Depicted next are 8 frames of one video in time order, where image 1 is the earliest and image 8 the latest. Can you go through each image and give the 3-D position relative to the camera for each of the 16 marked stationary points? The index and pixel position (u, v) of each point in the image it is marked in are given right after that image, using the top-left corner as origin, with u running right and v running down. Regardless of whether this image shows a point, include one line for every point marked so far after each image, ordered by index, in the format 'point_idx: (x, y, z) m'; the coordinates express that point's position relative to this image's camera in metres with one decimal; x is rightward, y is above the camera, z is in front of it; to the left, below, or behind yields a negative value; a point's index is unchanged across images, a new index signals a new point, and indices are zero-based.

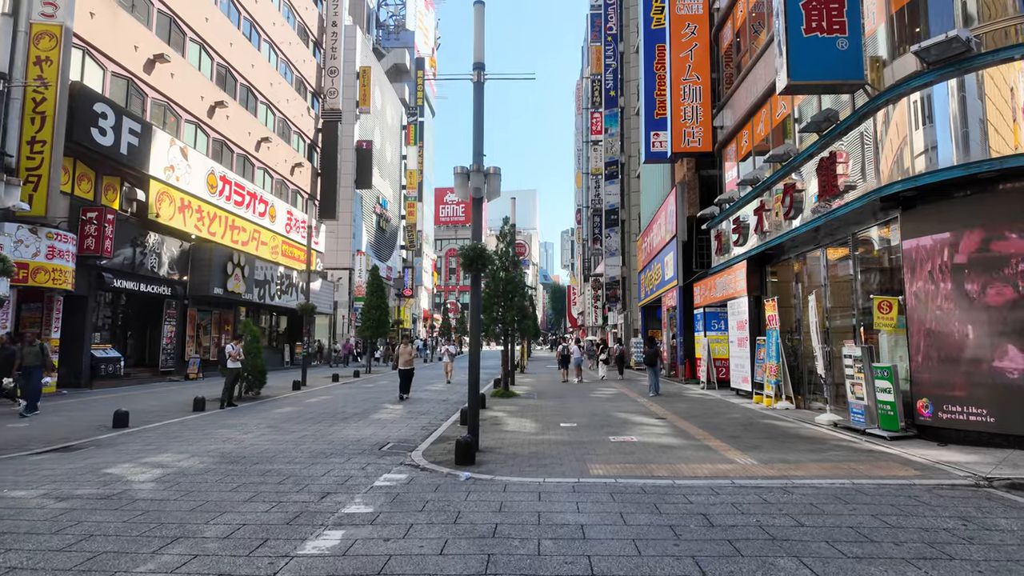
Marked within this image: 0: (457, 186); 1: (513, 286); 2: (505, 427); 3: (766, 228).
0: (-0.8, +1.6, +9.1) m
1: (0.0, +0.1, +19.0) m
2: (-0.1, -2.6, +11.2) m
3: (+6.2, +1.5, +14.5) m
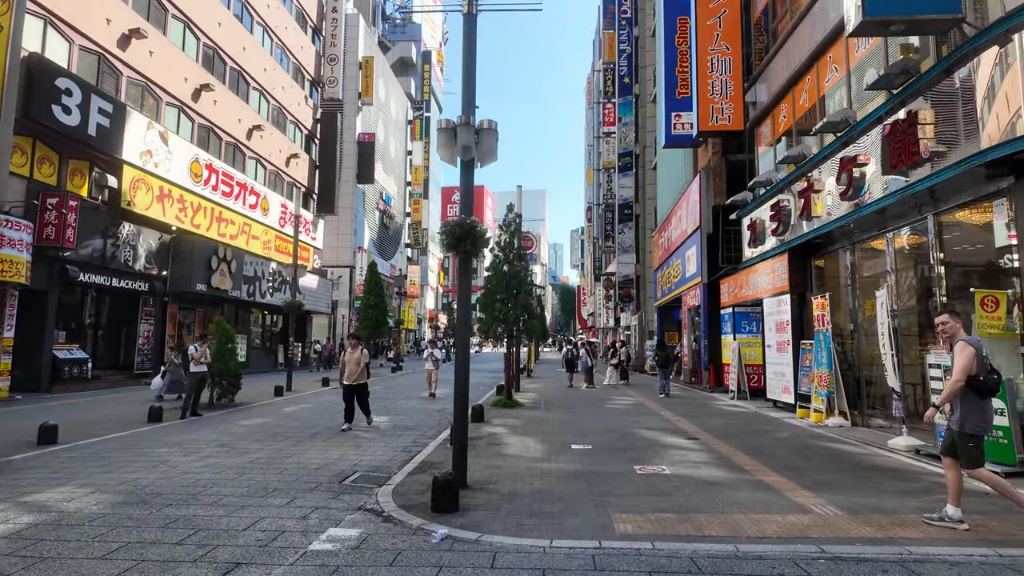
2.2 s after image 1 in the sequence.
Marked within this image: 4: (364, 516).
0: (-0.8, +1.7, +7.1) m
1: (+0.1, +0.2, +17.0) m
2: (-0.1, -2.5, +9.2) m
3: (+6.3, +1.6, +12.4) m
4: (-1.4, -2.2, +5.8) m
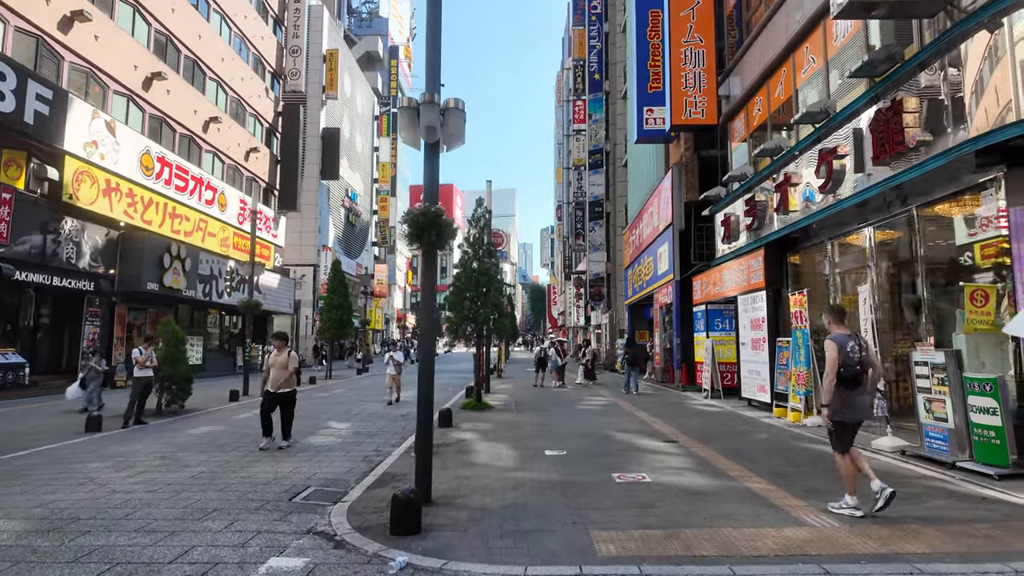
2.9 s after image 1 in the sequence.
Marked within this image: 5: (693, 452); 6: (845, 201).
0: (-1.2, +1.8, +6.5) m
1: (-0.7, +0.3, +16.4) m
2: (-0.5, -2.4, +8.6) m
3: (+5.7, +1.7, +12.1) m
4: (-1.7, -2.2, +5.1) m
5: (+2.6, -2.4, +8.5) m
6: (+5.6, +1.5, +10.1) m
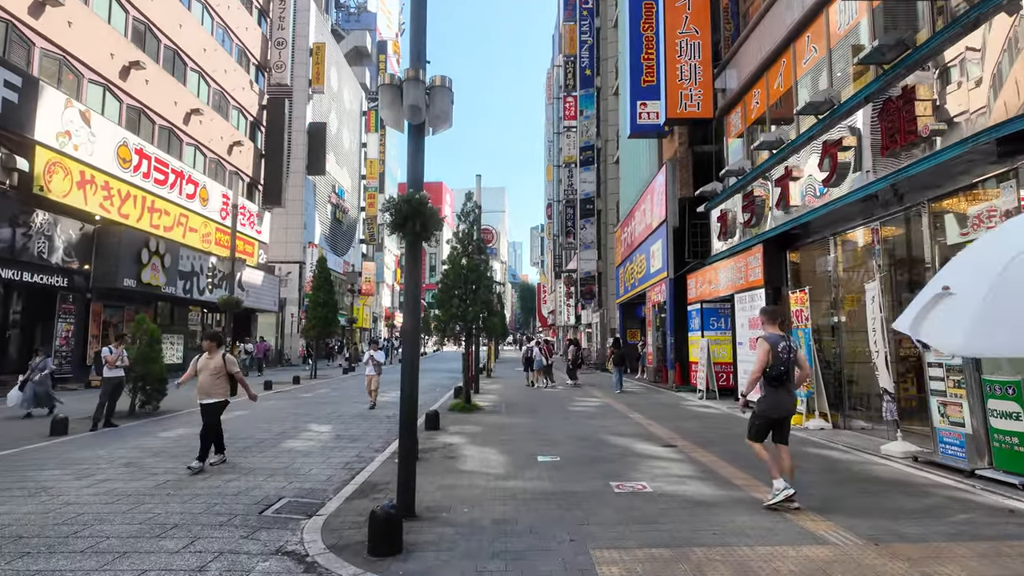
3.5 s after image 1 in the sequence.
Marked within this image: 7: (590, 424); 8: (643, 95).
0: (-1.3, +1.8, +5.9) m
1: (-1.0, +0.4, +15.8) m
2: (-0.7, -2.4, +8.1) m
3: (+5.5, +1.7, +11.7) m
4: (-1.8, -2.1, +4.6) m
5: (+2.5, -2.3, +8.1) m
6: (+5.5, +1.5, +9.6) m
7: (+1.5, -2.6, +11.4) m
8: (+4.1, +6.0, +18.5) m
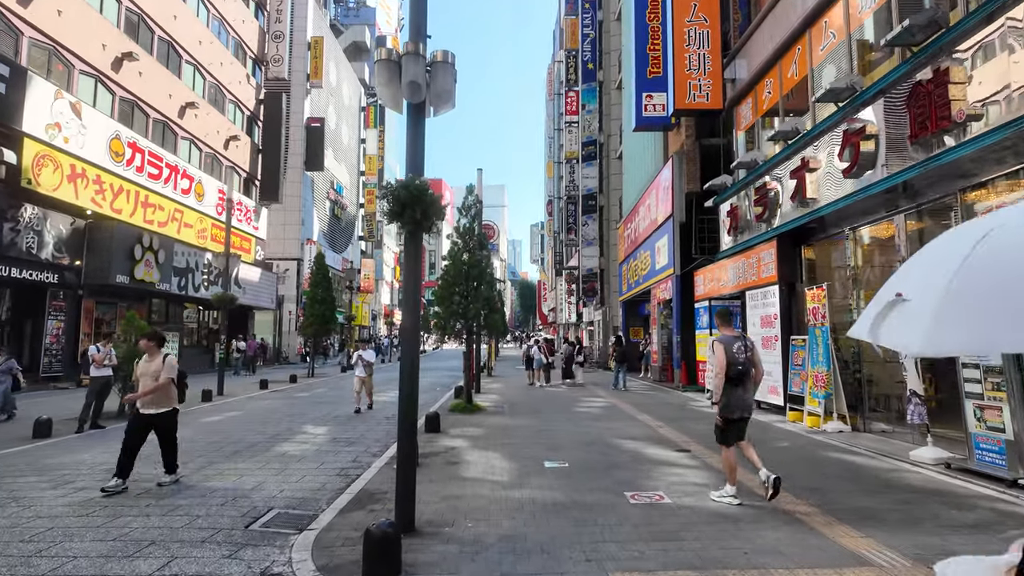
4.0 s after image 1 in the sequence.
0: (-1.2, +1.9, +5.4) m
1: (-0.9, +0.4, +15.4) m
2: (-0.6, -2.3, +7.6) m
3: (+5.6, +1.8, +11.2) m
4: (-1.7, -2.1, +4.1) m
5: (+2.5, -2.3, +7.6) m
6: (+5.5, +1.6, +9.2) m
7: (+1.6, -2.5, +10.9) m
8: (+4.1, +6.1, +18.0) m
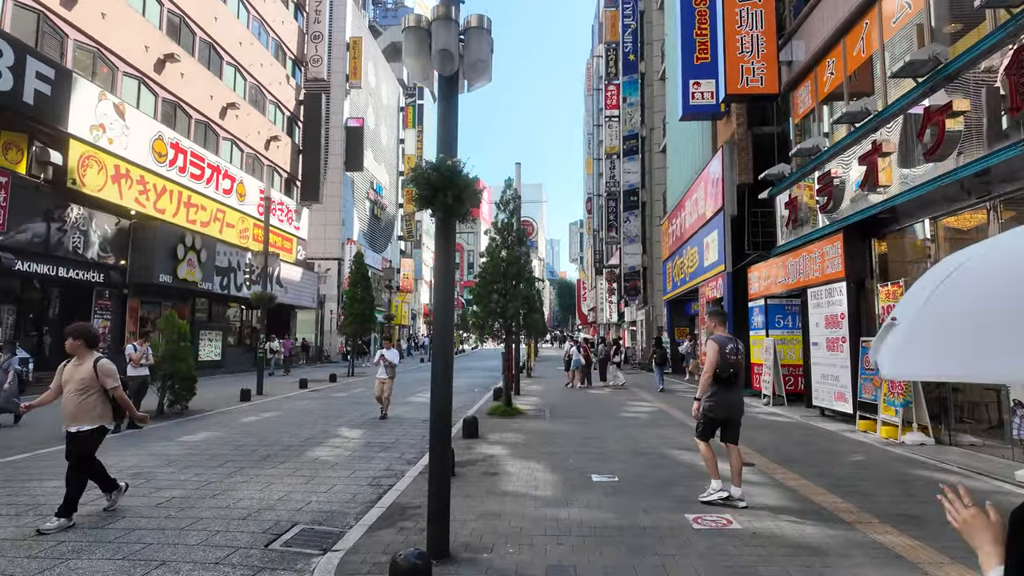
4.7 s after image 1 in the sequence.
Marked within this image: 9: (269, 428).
0: (-0.8, +1.9, +4.9) m
1: (+0.1, +0.5, +14.7) m
2: (-0.1, -2.3, +7.0) m
3: (+6.3, +1.8, +10.2) m
4: (-1.4, -2.0, +3.5) m
5: (+3.1, -2.2, +6.8) m
6: (+6.1, +1.6, +8.1) m
7: (+2.3, -2.5, +10.1) m
8: (+5.3, +6.1, +17.1) m
9: (-4.7, -2.7, +11.5) m
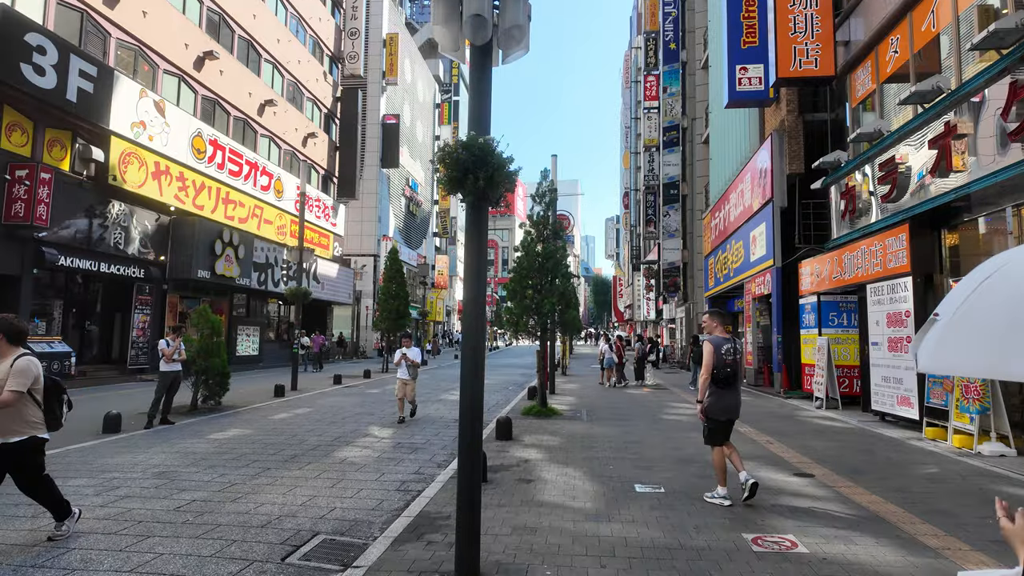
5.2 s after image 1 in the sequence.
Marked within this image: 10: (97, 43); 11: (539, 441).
0: (-0.5, +2.0, +4.4) m
1: (+1.0, +0.6, +14.2) m
2: (+0.3, -2.2, +6.5) m
3: (+6.9, +1.9, +9.3) m
4: (-1.2, -2.0, +3.1) m
5: (+3.4, -2.2, +6.1) m
6: (+6.6, +1.7, +7.3) m
7: (+2.9, -2.4, +9.5) m
8: (+6.3, +6.3, +16.2) m
9: (-4.0, -2.6, +11.3) m
10: (-12.3, +7.2, +17.6) m
11: (+0.4, -2.4, +9.3) m
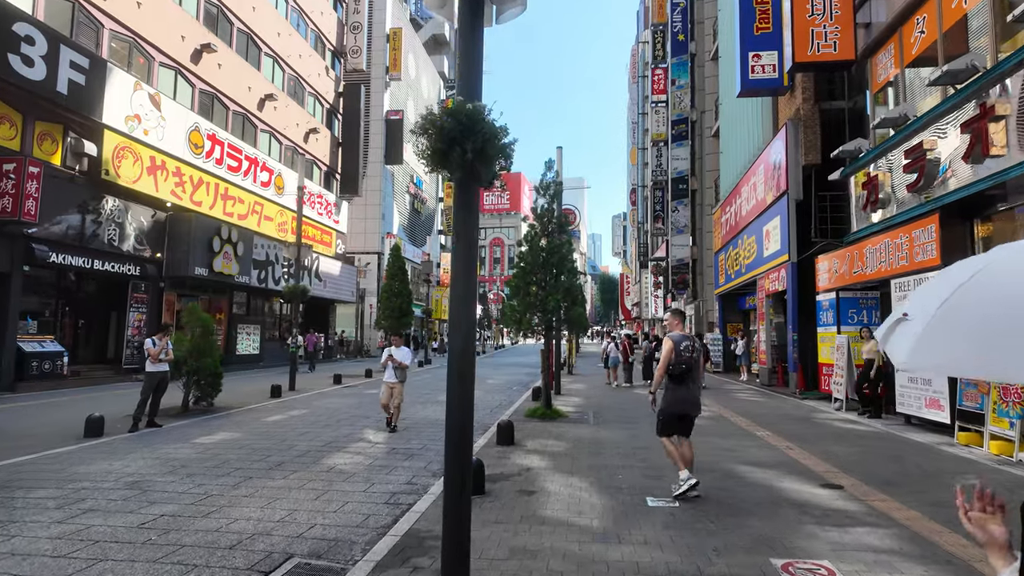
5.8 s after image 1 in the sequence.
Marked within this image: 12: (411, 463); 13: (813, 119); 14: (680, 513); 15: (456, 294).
0: (-0.6, +2.0, +3.8) m
1: (+1.0, +0.7, +13.6) m
2: (+0.3, -2.1, +5.9) m
3: (+6.9, +2.0, +8.6) m
4: (-1.2, -1.9, +2.6) m
5: (+3.4, -2.1, +5.5) m
6: (+6.6, +1.8, +6.6) m
7: (+2.9, -2.3, +8.9) m
8: (+6.4, +6.4, +15.5) m
9: (-4.0, -2.5, +10.7) m
10: (-12.2, +7.3, +17.1) m
11: (+0.4, -2.3, +8.7) m
12: (-1.3, -2.3, +7.9) m
13: (+7.7, +4.3, +15.4) m
14: (+1.6, -2.1, +5.6) m
15: (-0.3, 0.0, +3.5) m
